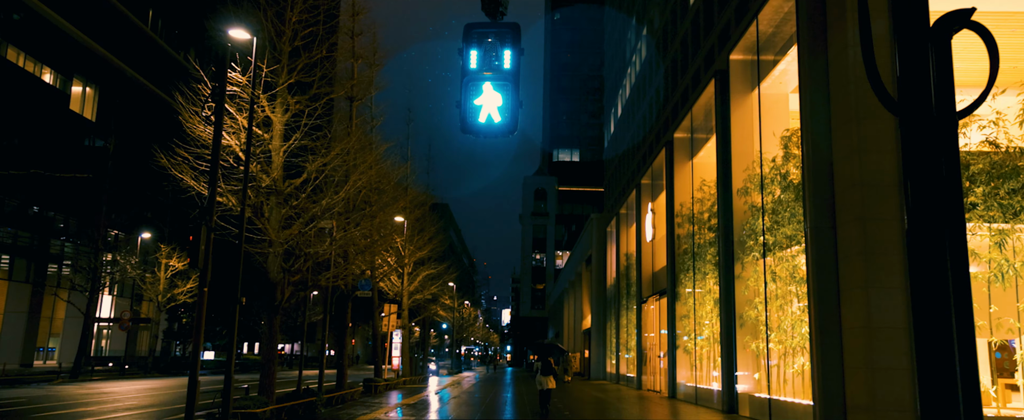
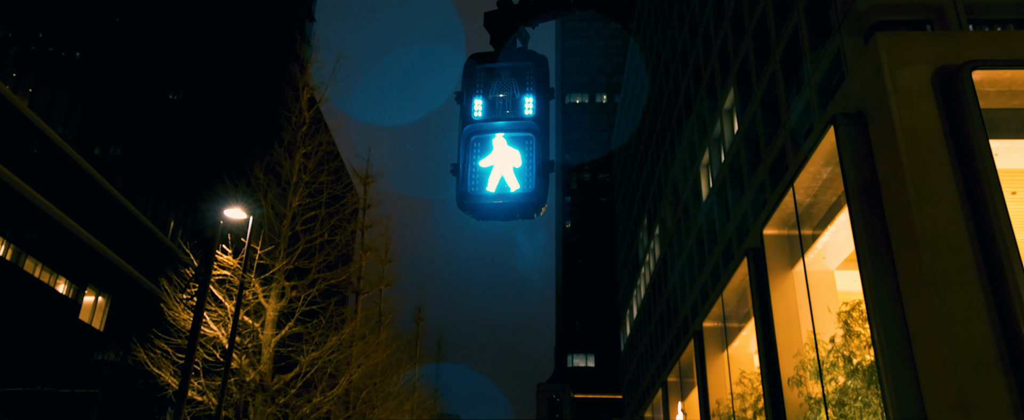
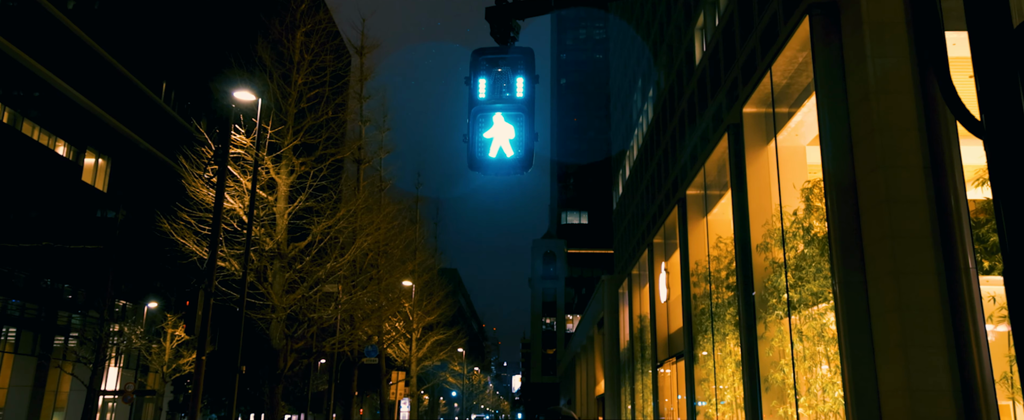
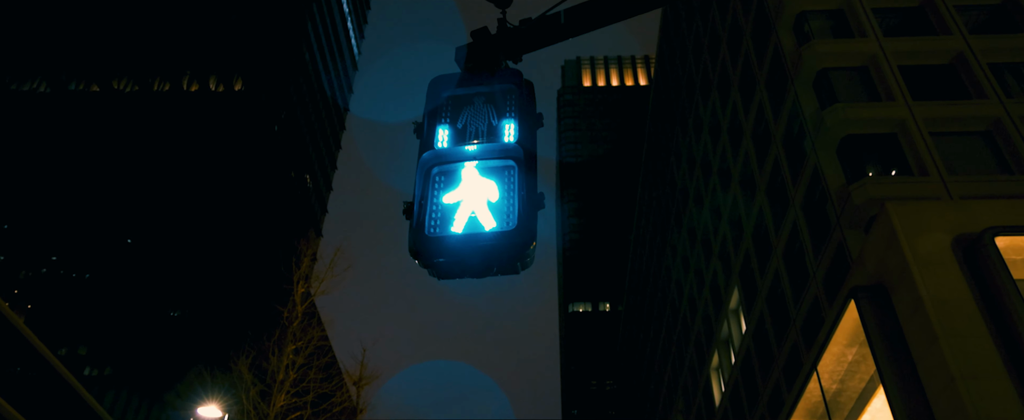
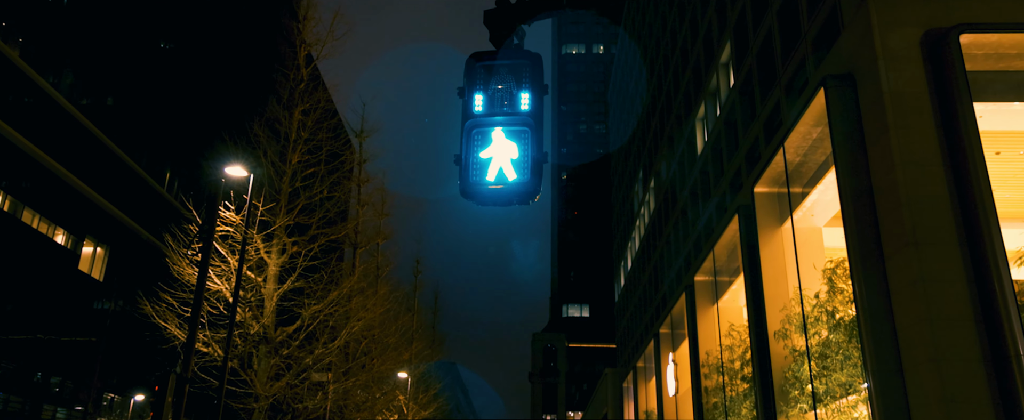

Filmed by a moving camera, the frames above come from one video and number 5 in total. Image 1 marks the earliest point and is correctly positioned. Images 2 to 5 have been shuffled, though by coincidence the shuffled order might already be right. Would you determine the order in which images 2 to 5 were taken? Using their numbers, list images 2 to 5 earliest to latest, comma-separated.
3, 5, 2, 4
